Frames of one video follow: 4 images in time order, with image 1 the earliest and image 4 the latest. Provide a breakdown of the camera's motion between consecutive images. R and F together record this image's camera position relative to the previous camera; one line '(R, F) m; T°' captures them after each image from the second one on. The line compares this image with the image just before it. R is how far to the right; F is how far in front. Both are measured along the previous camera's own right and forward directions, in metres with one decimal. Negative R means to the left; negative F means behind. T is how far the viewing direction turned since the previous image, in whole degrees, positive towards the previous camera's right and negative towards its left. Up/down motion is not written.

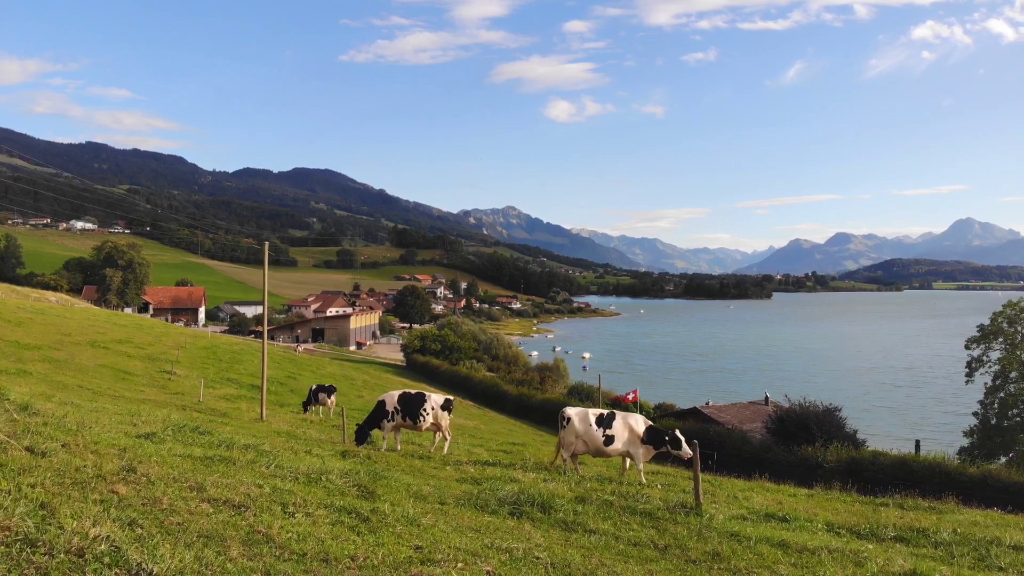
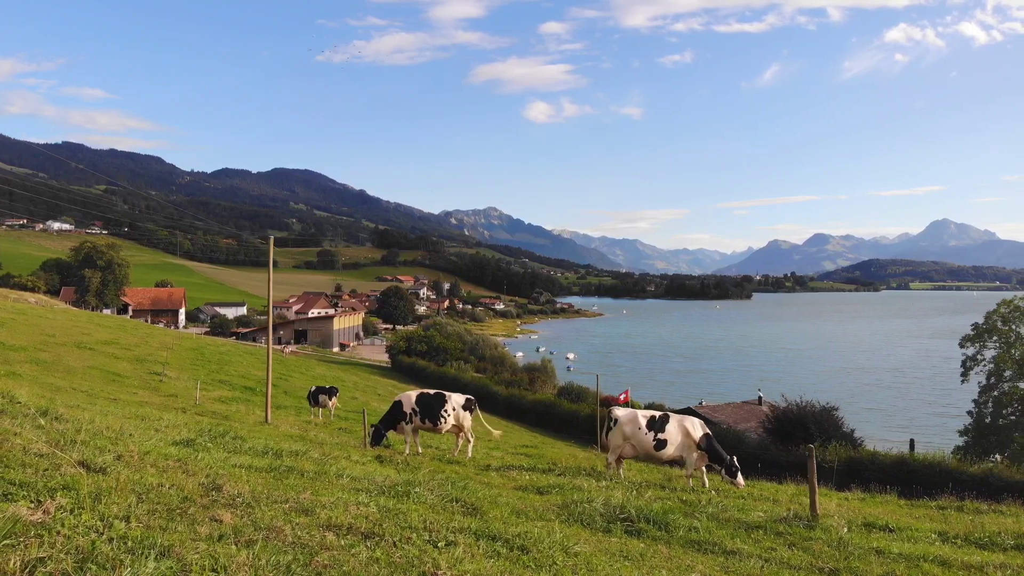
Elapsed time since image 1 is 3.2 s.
(-1.5, +1.1) m; +1°
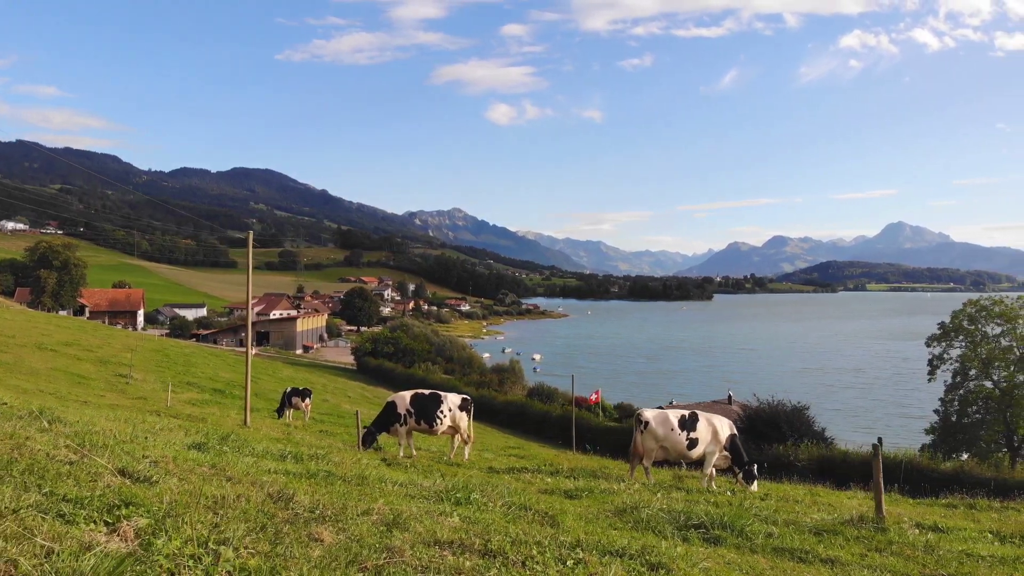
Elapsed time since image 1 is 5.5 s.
(-1.0, +0.6) m; +3°
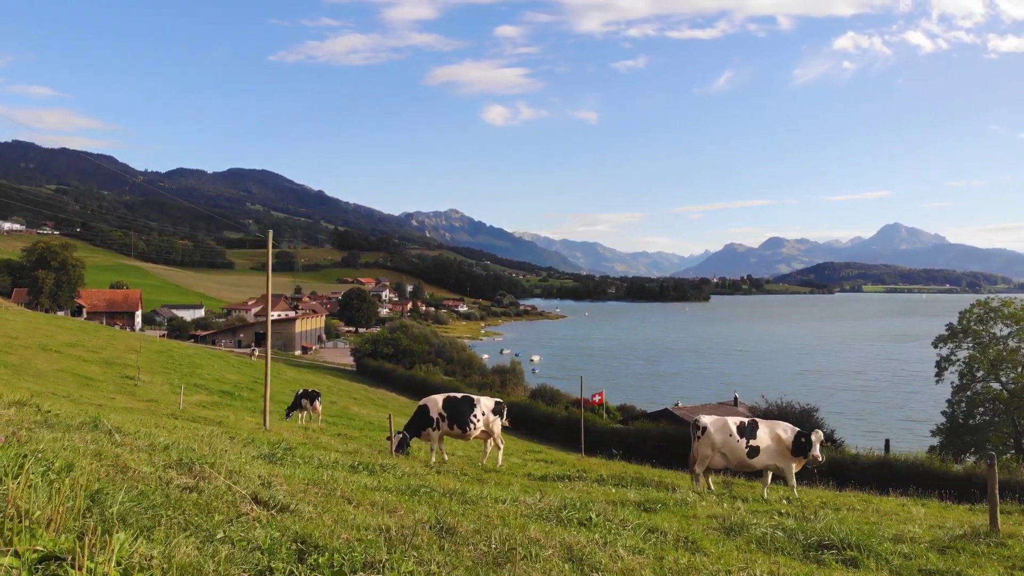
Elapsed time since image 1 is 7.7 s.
(-1.2, +0.5) m; 0°
